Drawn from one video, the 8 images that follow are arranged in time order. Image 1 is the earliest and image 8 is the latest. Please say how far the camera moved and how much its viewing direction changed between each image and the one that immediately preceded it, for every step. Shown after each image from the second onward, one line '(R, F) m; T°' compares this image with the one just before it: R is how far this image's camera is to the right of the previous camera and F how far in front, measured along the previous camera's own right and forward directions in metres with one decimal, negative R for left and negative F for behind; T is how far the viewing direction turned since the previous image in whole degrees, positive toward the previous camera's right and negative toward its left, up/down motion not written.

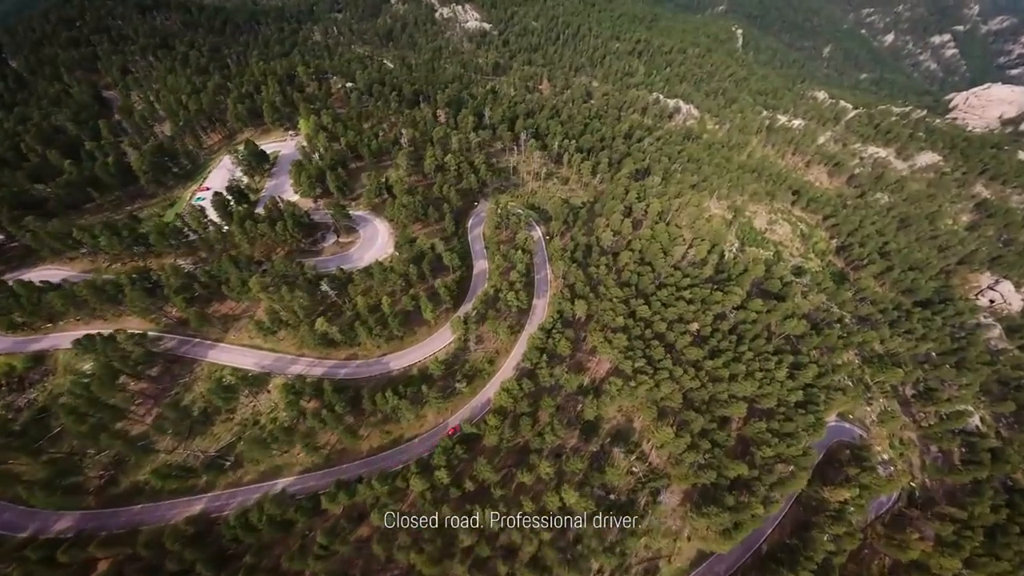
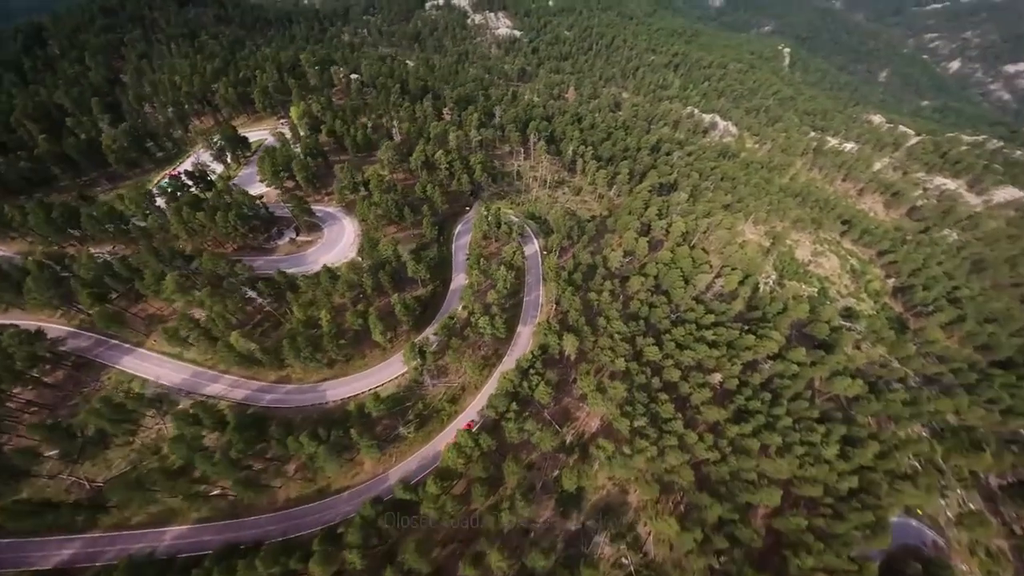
(+8.9, +15.3) m; -4°
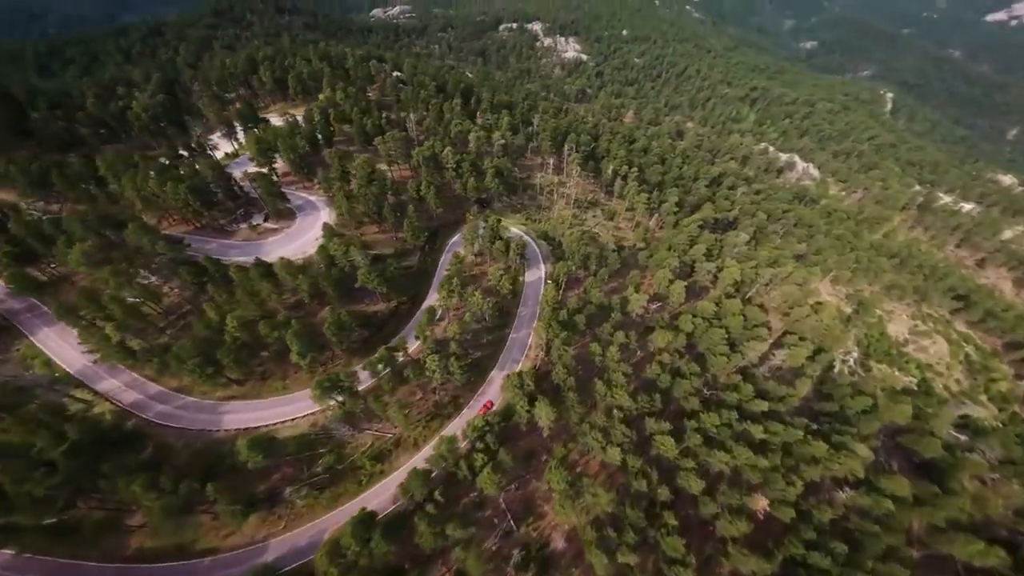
(+10.3, +16.8) m; -7°
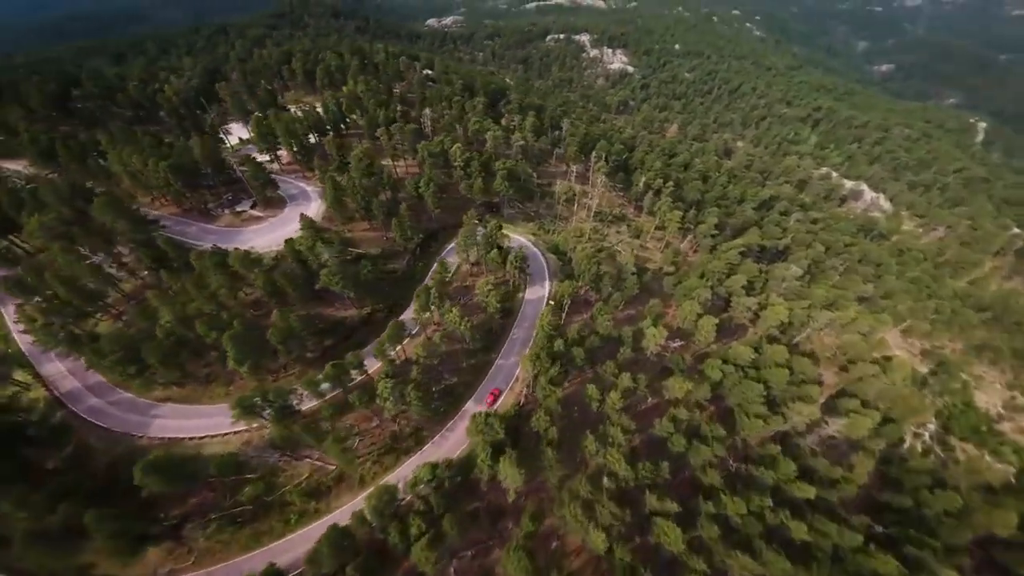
(+6.0, +9.3) m; -5°
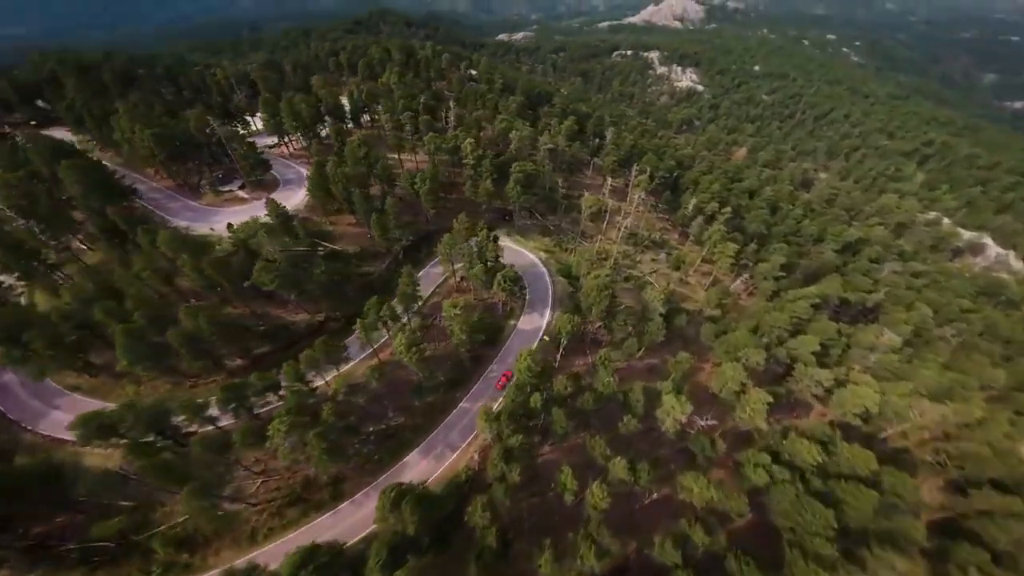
(+7.8, +11.8) m; -7°
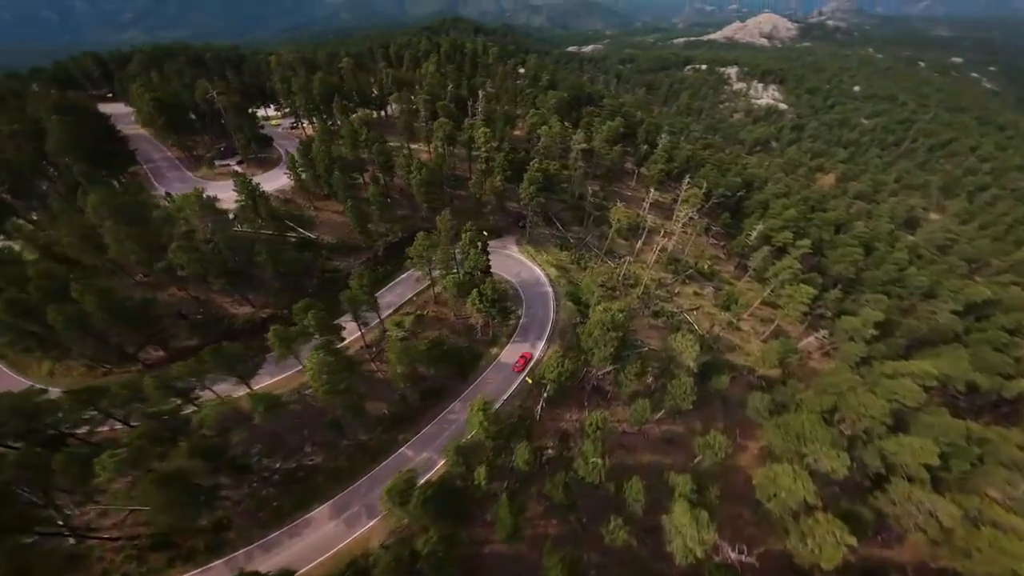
(+6.8, +10.9) m; -8°
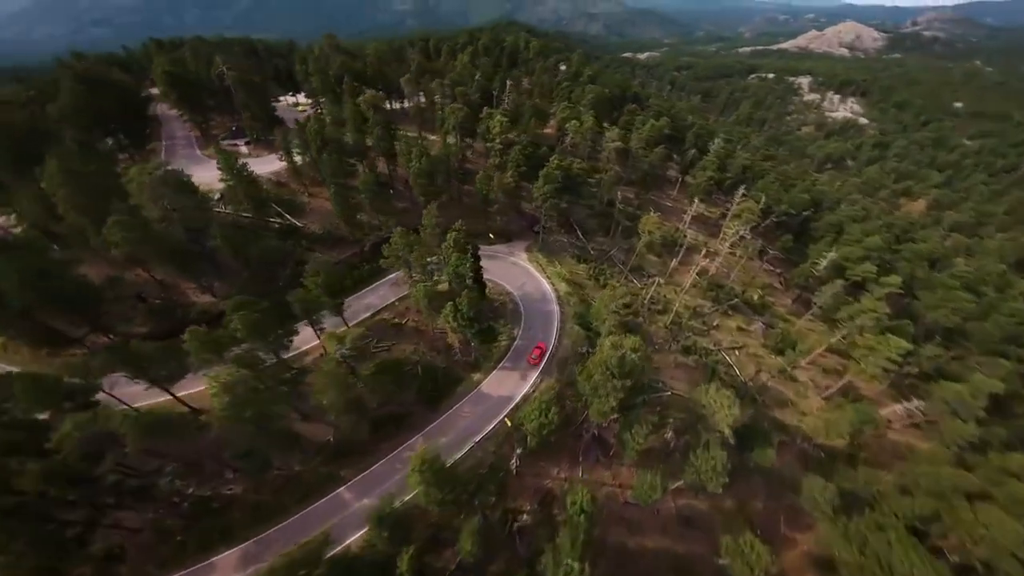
(+4.2, +7.5) m; -6°
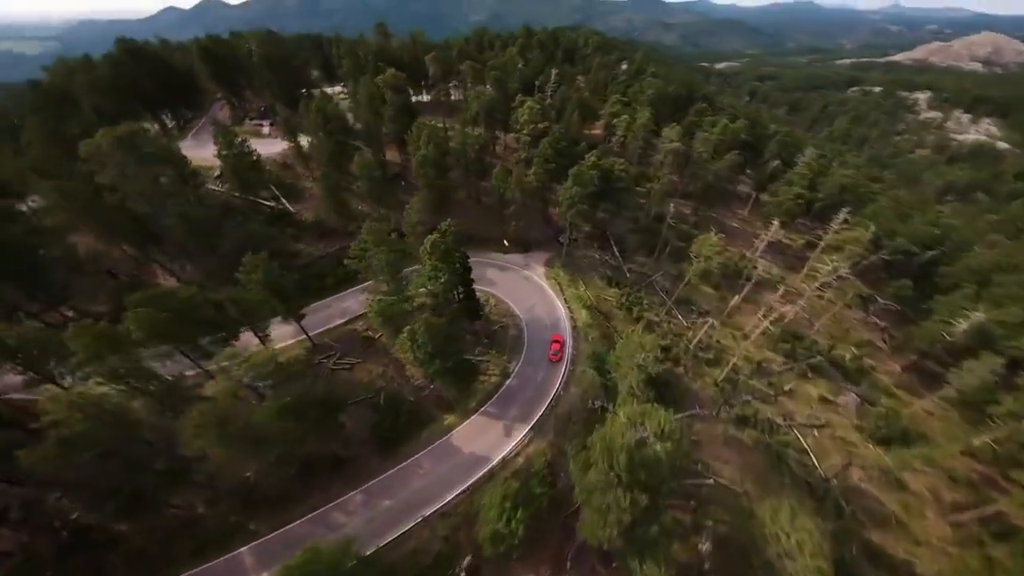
(+3.8, +8.3) m; -8°
